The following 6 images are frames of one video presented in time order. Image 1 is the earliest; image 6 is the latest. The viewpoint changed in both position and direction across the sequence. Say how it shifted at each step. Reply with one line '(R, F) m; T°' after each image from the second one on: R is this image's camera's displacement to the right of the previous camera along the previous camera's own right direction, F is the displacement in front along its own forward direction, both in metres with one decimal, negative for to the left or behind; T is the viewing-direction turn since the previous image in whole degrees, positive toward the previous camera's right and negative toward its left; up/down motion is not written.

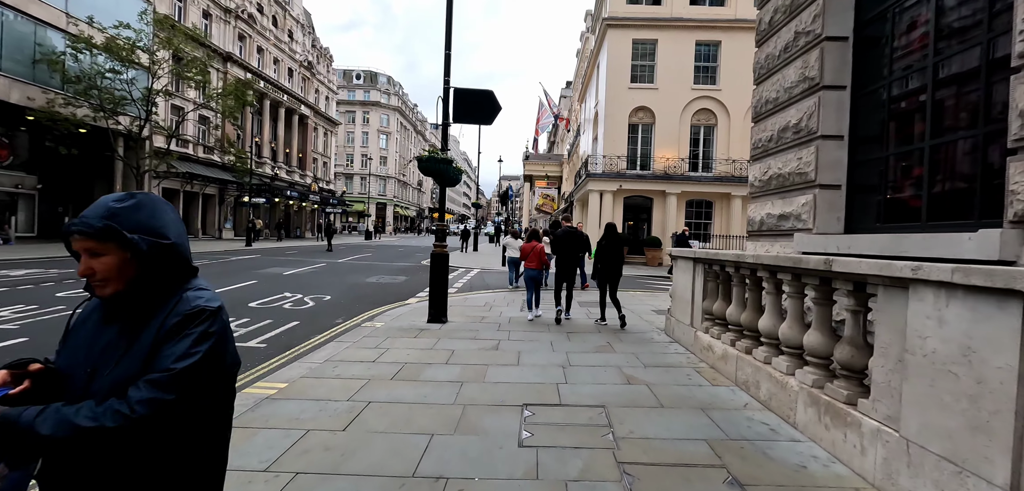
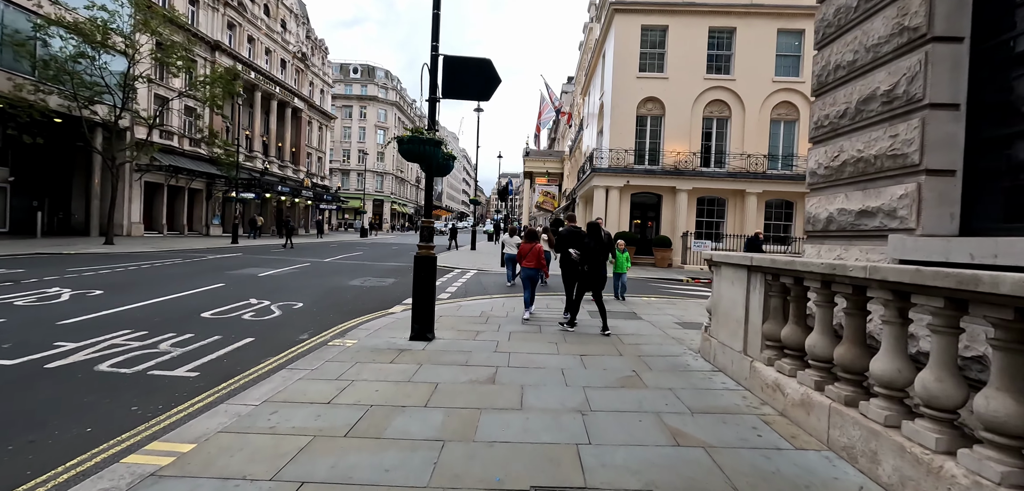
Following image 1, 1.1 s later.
(0.0, +1.3) m; 0°
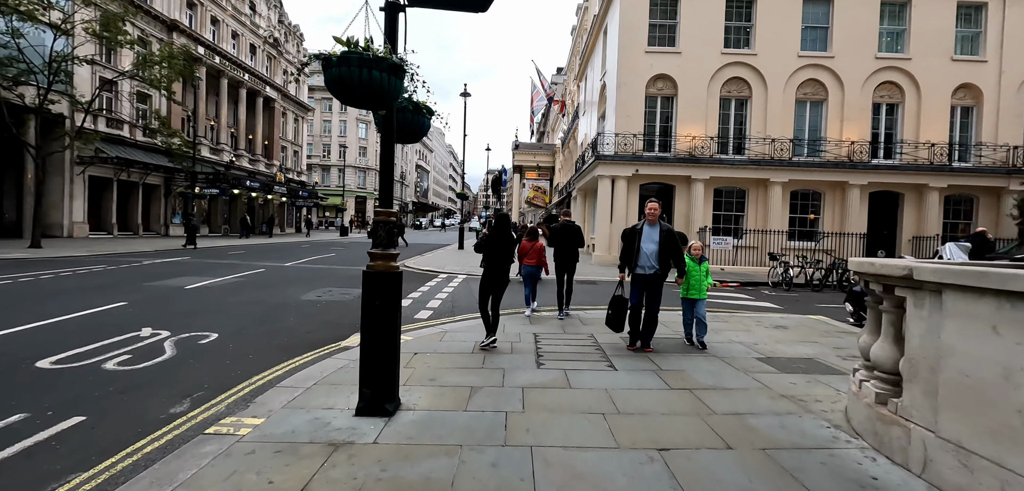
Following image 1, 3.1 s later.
(-0.2, +2.5) m; +2°
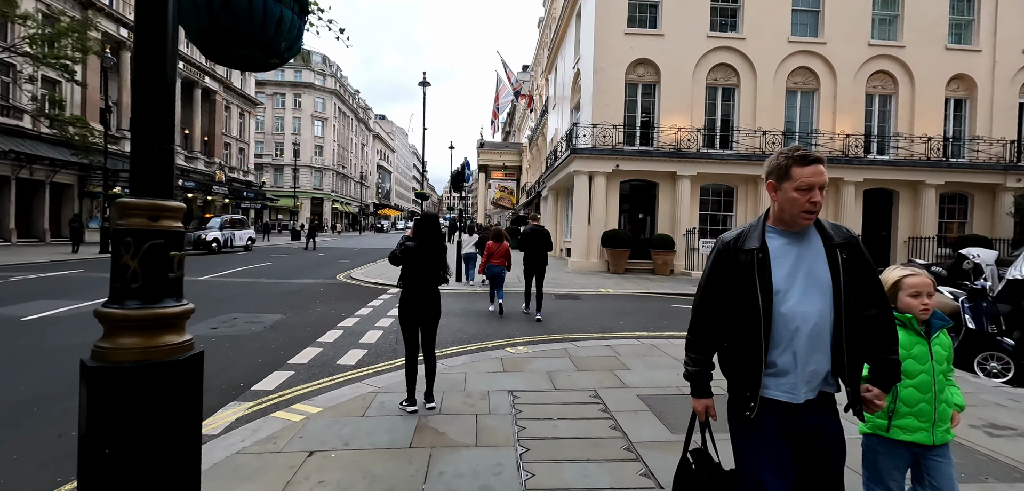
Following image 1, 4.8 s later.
(0.0, +2.2) m; +4°
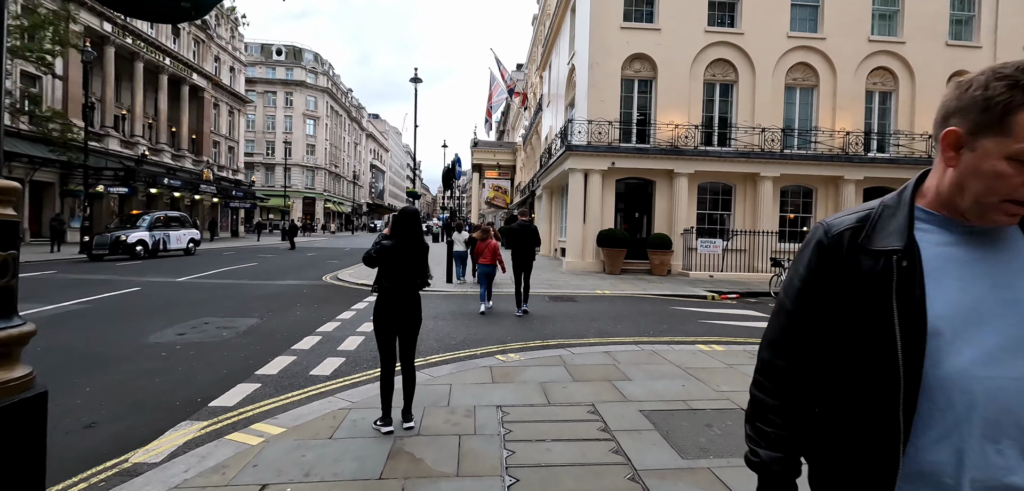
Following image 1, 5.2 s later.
(+0.1, +0.5) m; +1°
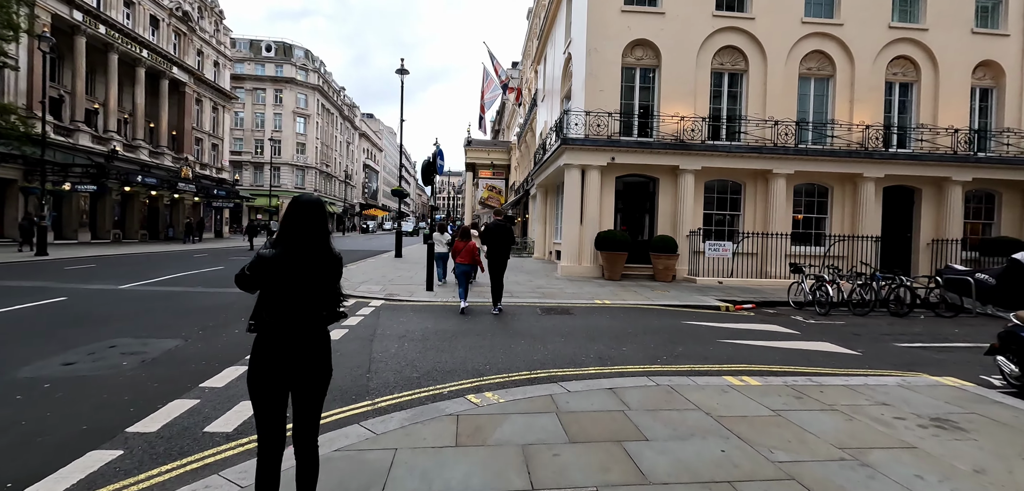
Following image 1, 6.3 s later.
(+0.2, +1.3) m; +1°
